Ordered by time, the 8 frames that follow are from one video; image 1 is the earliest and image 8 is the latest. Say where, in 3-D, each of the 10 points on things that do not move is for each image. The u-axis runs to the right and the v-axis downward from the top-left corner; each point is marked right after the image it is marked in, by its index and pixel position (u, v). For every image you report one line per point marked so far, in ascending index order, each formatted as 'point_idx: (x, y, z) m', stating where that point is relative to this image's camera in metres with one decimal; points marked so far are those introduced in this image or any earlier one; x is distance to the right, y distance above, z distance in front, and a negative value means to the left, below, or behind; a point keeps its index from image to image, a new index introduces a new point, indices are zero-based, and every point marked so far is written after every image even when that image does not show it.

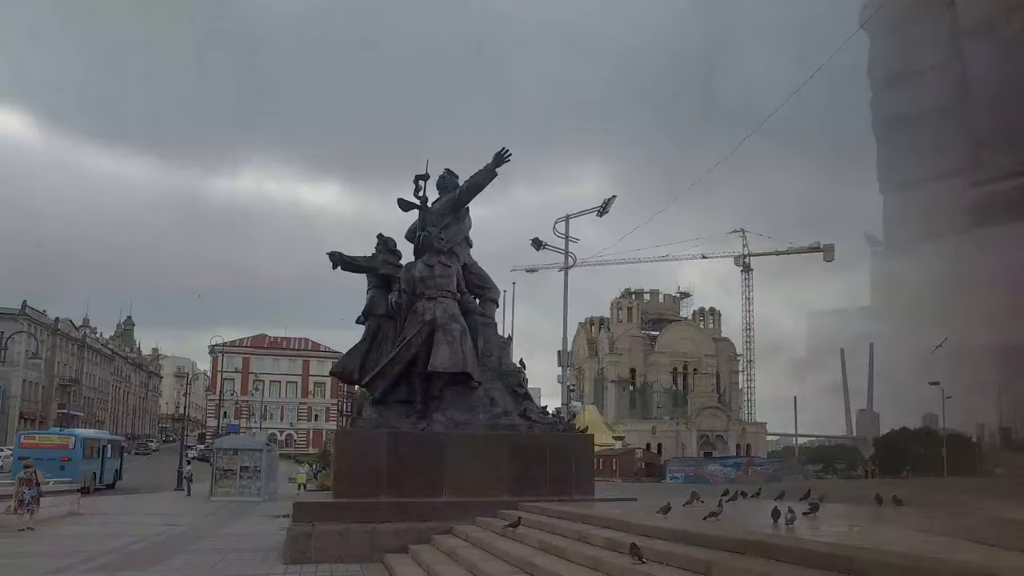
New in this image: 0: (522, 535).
0: (+0.1, -2.1, +6.8) m
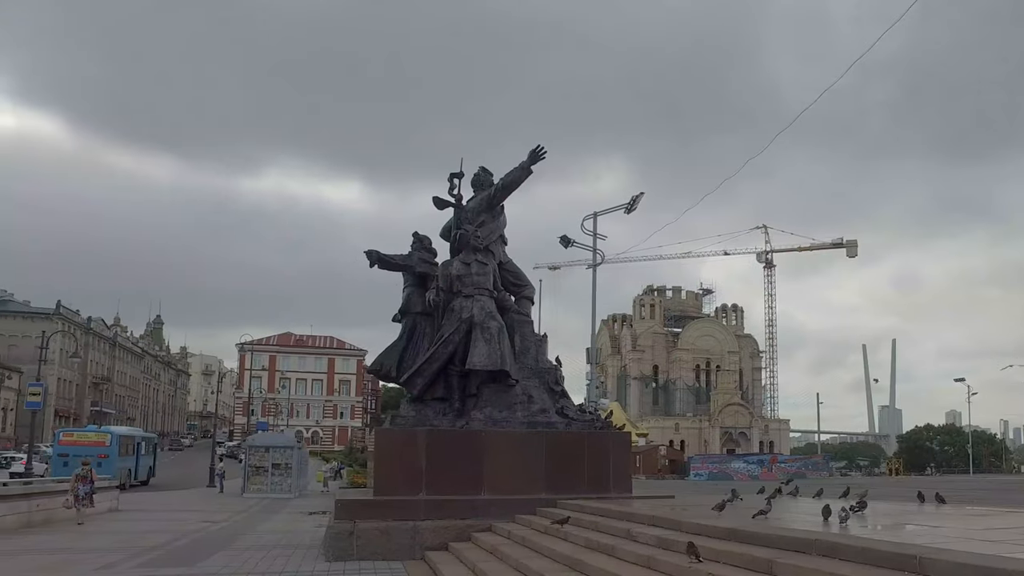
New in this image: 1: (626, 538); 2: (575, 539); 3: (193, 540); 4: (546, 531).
0: (+0.5, -2.1, +6.9) m
1: (+0.9, -1.9, +6.2) m
2: (+0.5, -2.1, +6.7) m
3: (-3.9, -3.1, +9.8) m
4: (+0.4, -2.2, +7.4) m
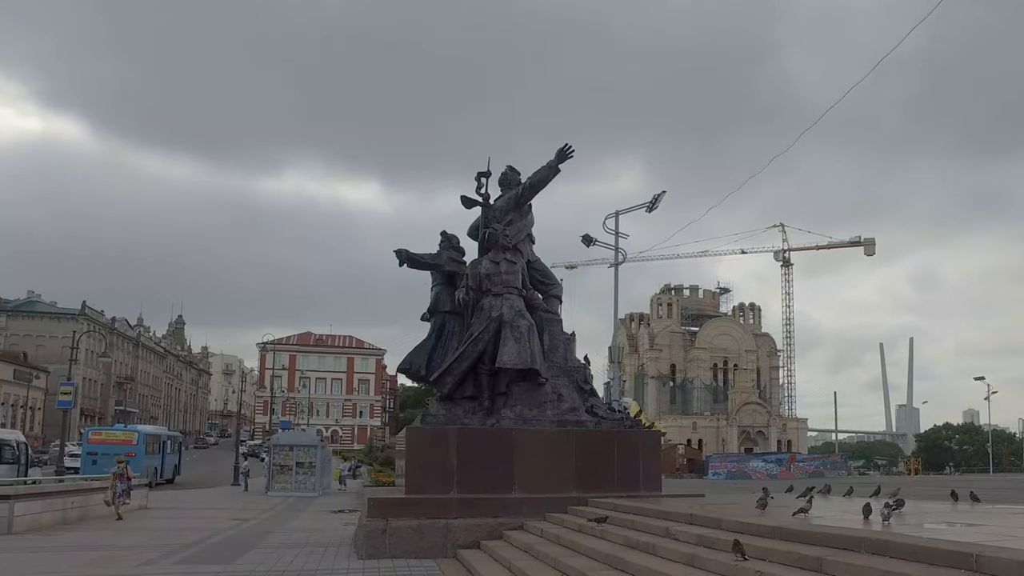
0: (+0.8, -2.1, +6.9) m
1: (+1.2, -2.0, +6.3) m
2: (+0.9, -2.1, +6.7) m
3: (-3.5, -3.1, +10.0) m
4: (+0.7, -2.2, +7.5) m
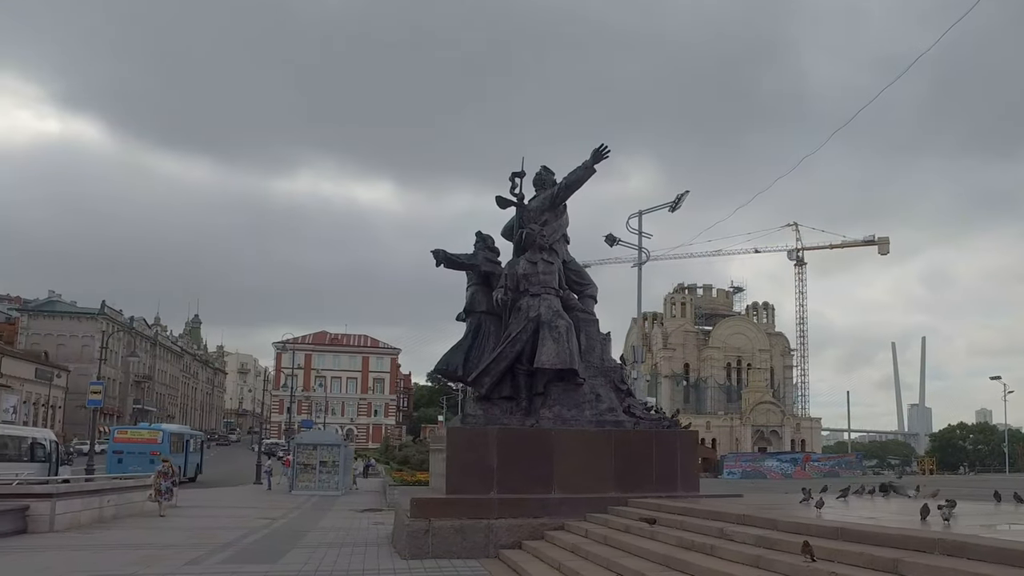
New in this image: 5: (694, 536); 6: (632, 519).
0: (+1.2, -2.1, +7.0) m
1: (+1.7, -2.0, +6.3) m
2: (+1.3, -2.1, +6.8) m
3: (-3.1, -3.1, +10.0) m
4: (+1.1, -2.3, +7.5) m
5: (+1.5, -2.0, +6.6) m
6: (+1.2, -2.3, +7.9) m
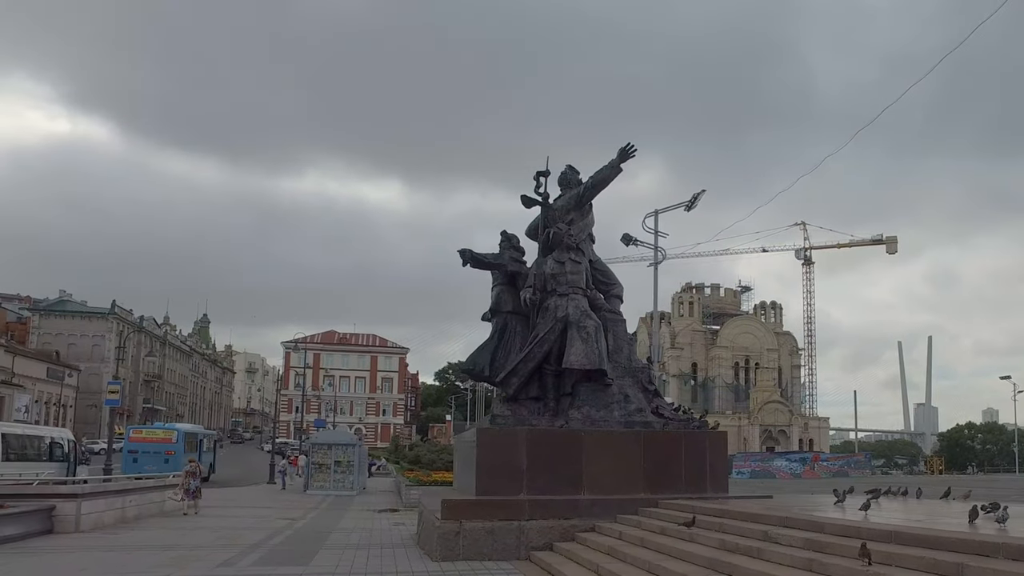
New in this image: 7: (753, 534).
0: (+1.6, -2.1, +6.9) m
1: (+2.0, -2.0, +6.3) m
2: (+1.6, -2.1, +6.7) m
3: (-2.7, -3.1, +10.0) m
4: (+1.5, -2.3, +7.5) m
5: (+1.8, -2.0, +6.5) m
6: (+1.5, -2.3, +7.8) m
7: (+2.0, -2.0, +6.5) m
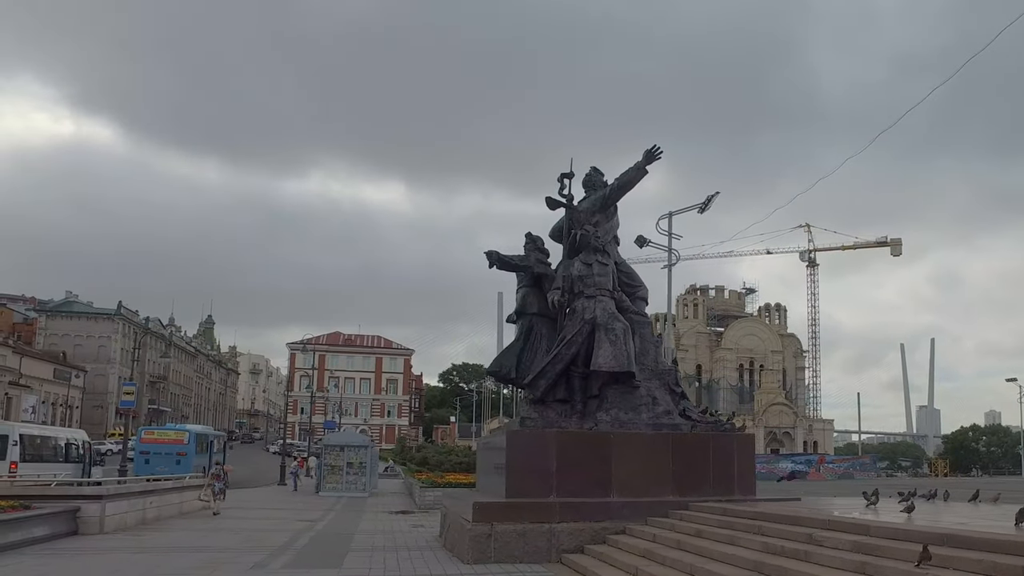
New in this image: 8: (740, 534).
0: (+1.9, -2.2, +6.9) m
1: (+2.3, -2.0, +6.3) m
2: (+2.0, -2.1, +6.7) m
3: (-2.4, -3.1, +9.9) m
4: (+1.8, -2.3, +7.5) m
5: (+2.2, -2.1, +6.5) m
6: (+1.8, -2.3, +7.8) m
7: (+2.3, -2.0, +6.5) m
8: (+2.0, -2.1, +7.0) m
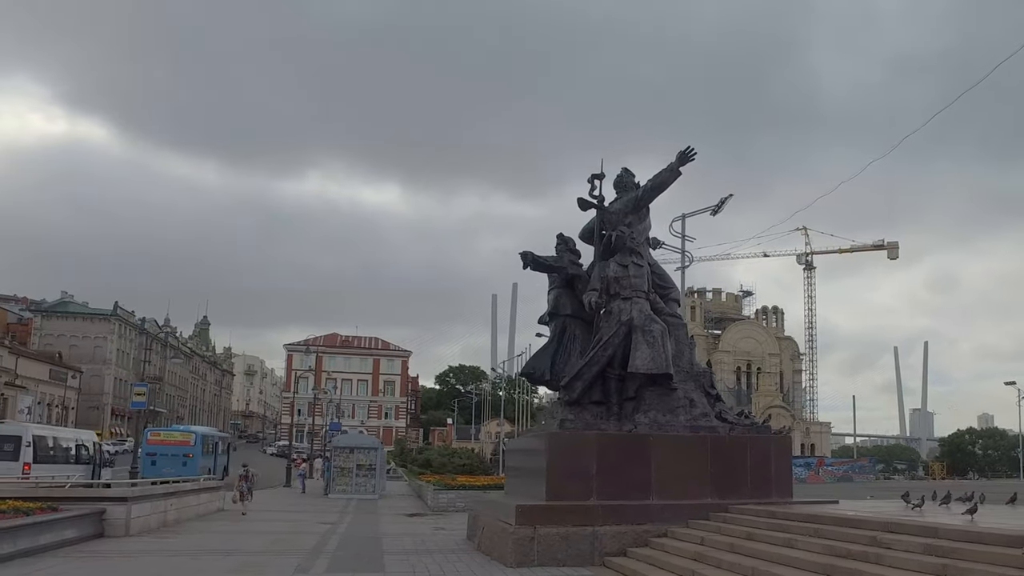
0: (+2.4, -2.1, +6.8) m
1: (+2.8, -2.0, +6.2) m
2: (+2.4, -2.1, +6.6) m
3: (-2.1, -3.1, +9.7) m
4: (+2.2, -2.3, +7.4) m
5: (+2.6, -2.1, +6.4) m
6: (+2.3, -2.3, +7.7) m
7: (+2.8, -2.0, +6.5) m
8: (+2.5, -2.1, +6.9) m
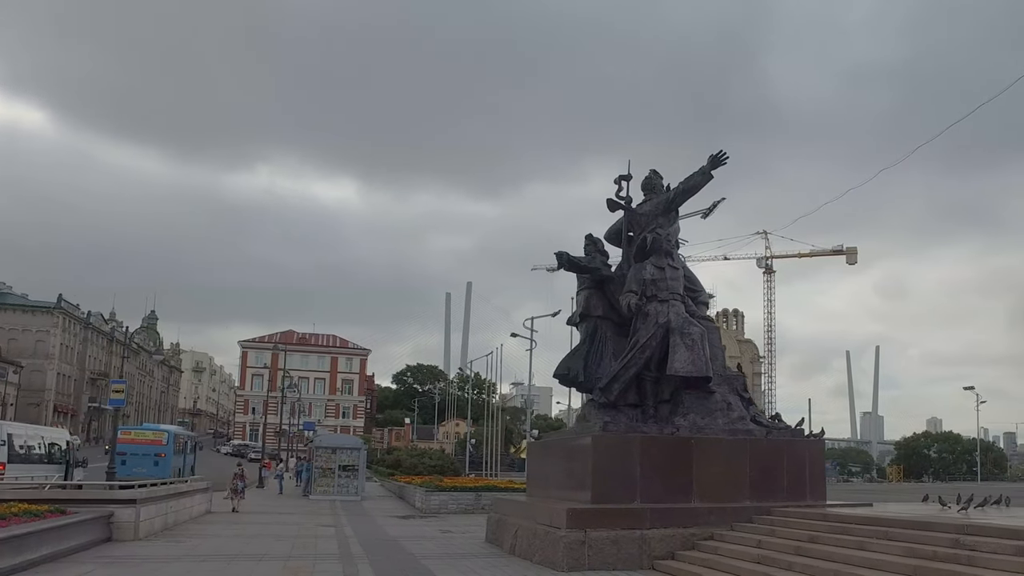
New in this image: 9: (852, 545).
0: (+2.9, -2.1, +6.5) m
1: (+3.4, -1.9, +6.0) m
2: (+3.0, -2.1, +6.4) m
3: (-1.7, -3.0, +9.1) m
4: (+2.7, -2.2, +7.1) m
5: (+3.2, -2.0, +6.2) m
6: (+2.8, -2.3, +7.4) m
7: (+3.4, -2.0, +6.2) m
8: (+3.0, -2.1, +6.6) m
9: (+2.8, -2.2, +6.7) m
